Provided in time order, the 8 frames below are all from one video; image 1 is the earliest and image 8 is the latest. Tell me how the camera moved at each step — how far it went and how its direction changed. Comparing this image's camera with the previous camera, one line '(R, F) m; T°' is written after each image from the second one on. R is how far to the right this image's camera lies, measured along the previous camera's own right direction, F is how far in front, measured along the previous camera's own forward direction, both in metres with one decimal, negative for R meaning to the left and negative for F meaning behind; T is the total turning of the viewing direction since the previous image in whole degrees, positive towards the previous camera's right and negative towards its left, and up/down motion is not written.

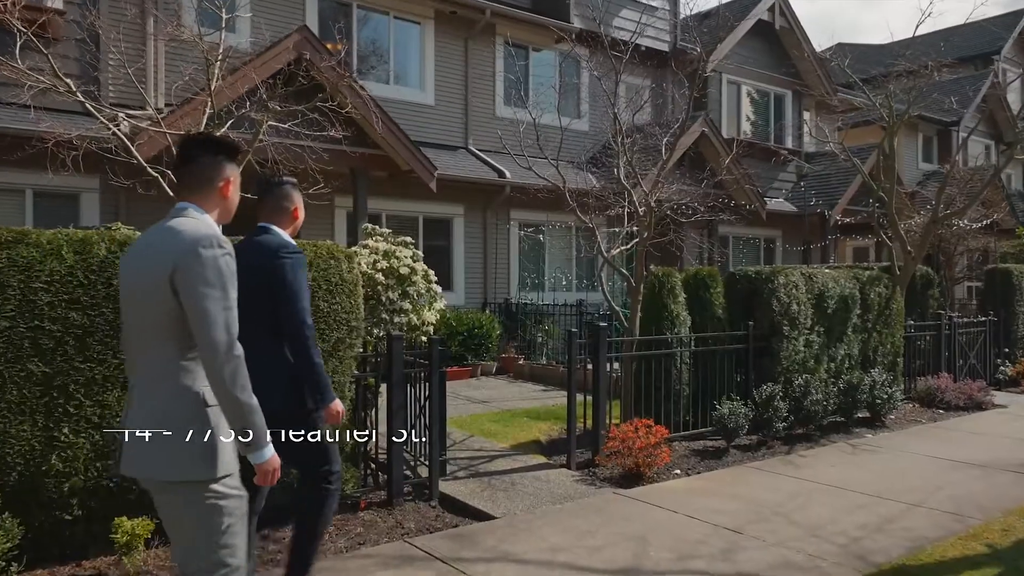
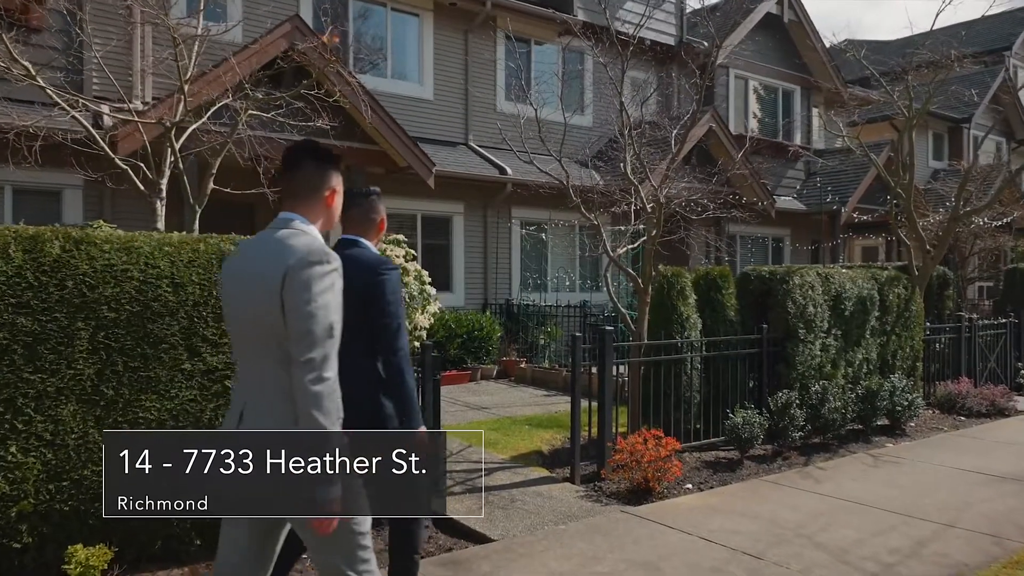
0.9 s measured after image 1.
(0.0, +0.4) m; 0°
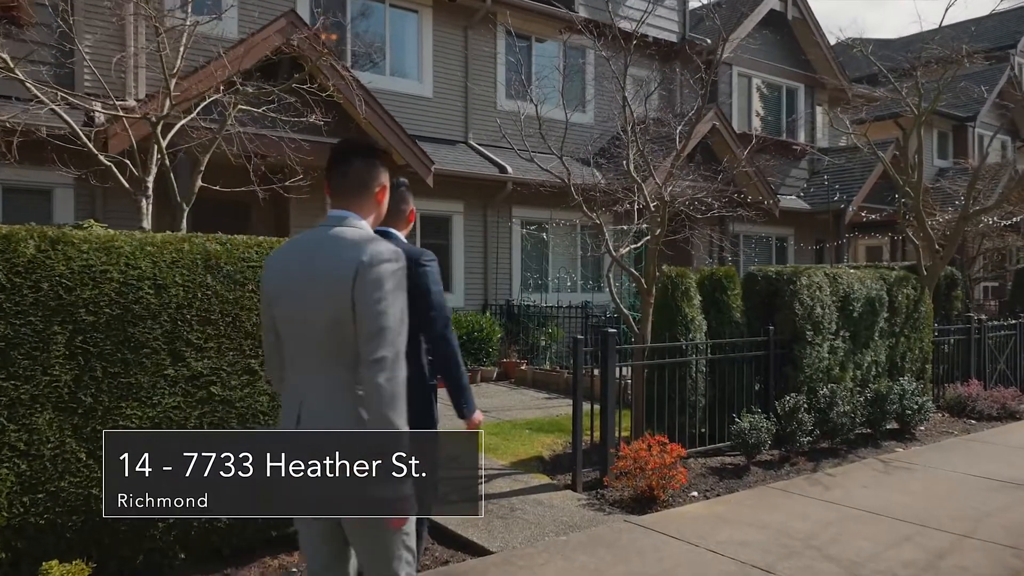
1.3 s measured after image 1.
(0.0, +0.2) m; 0°
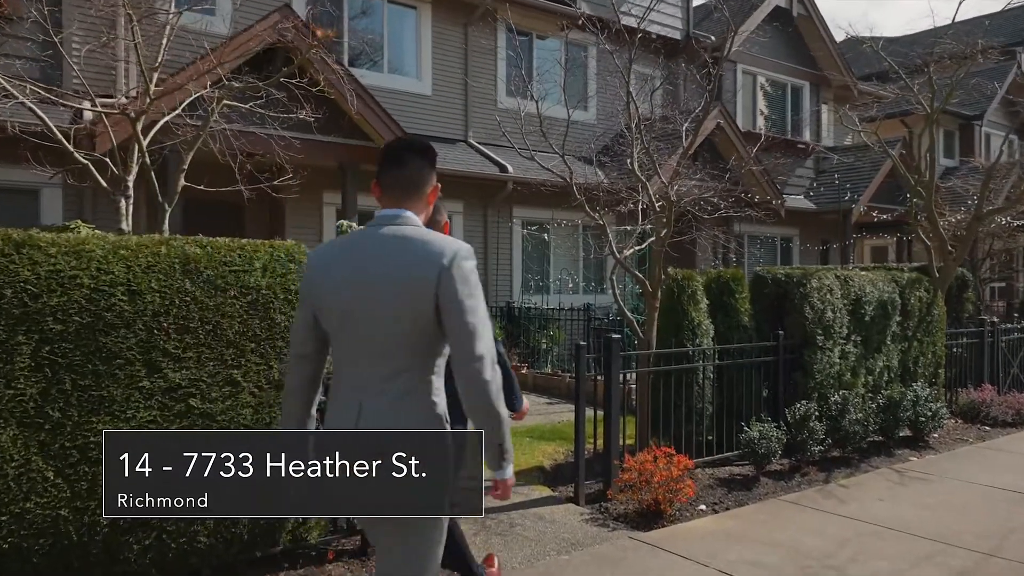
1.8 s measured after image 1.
(0.0, +0.3) m; 0°
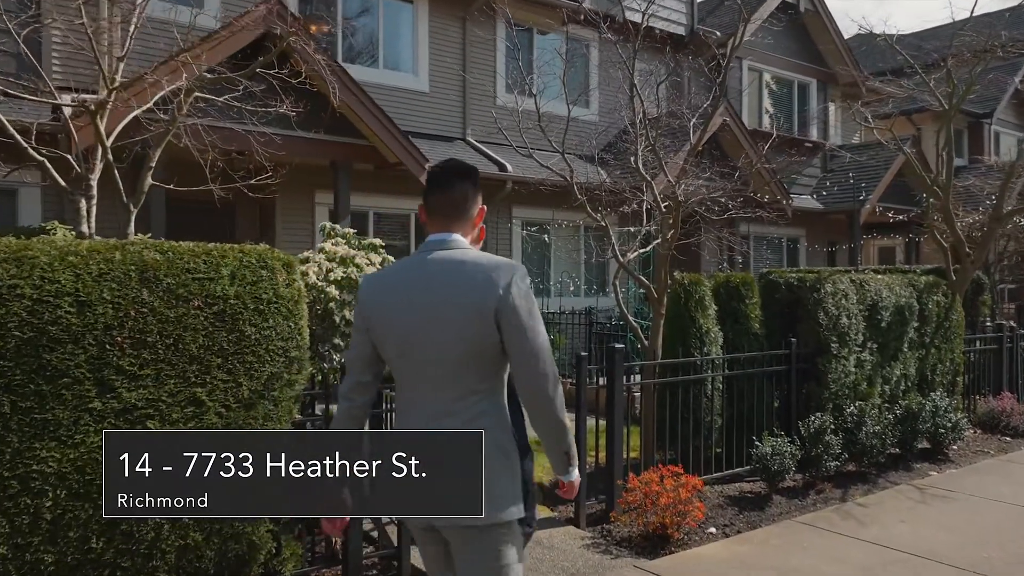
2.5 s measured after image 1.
(0.0, +0.4) m; 0°
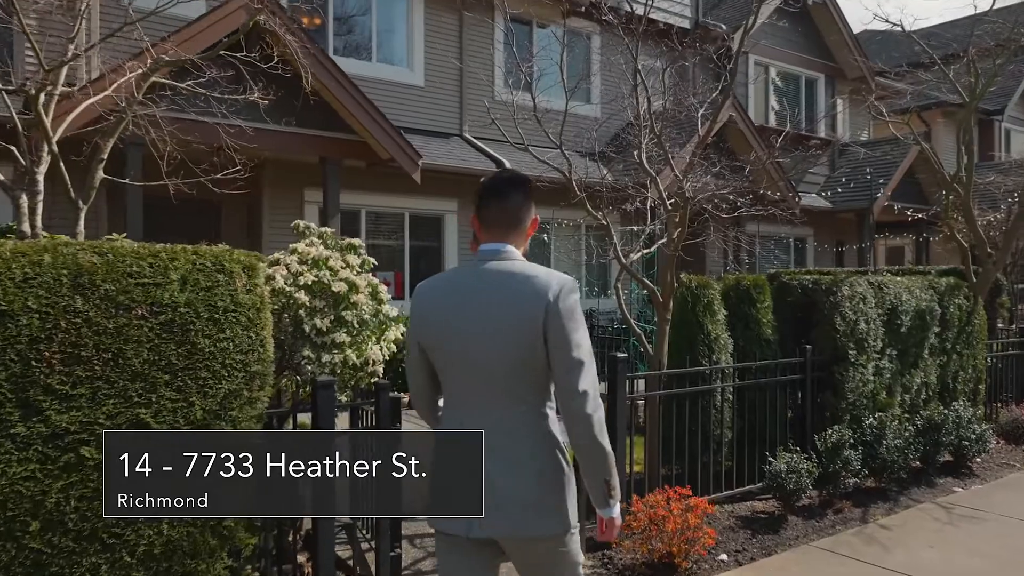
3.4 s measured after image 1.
(+0.1, +0.4) m; 0°
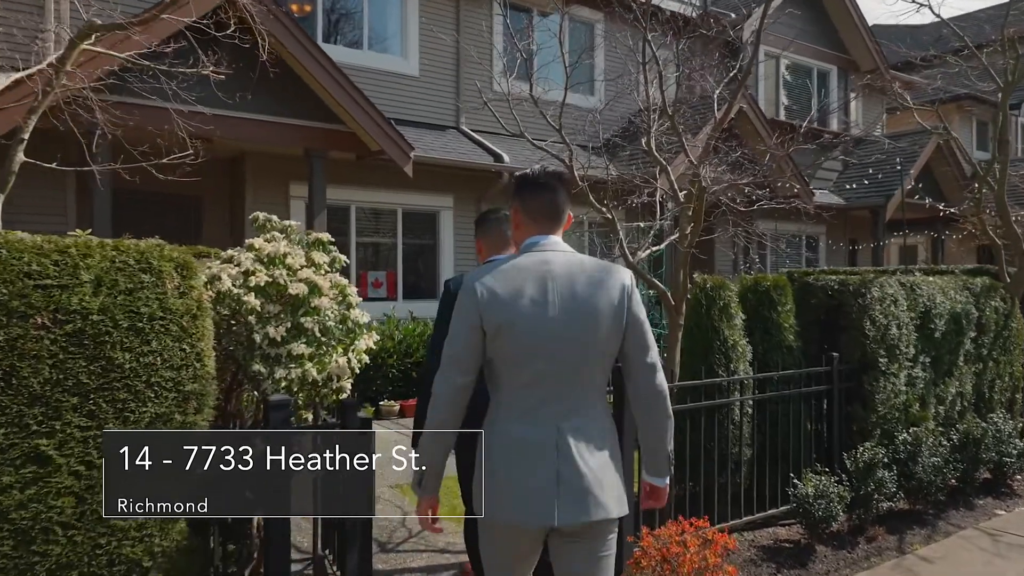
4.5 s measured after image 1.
(+0.1, +0.6) m; 0°
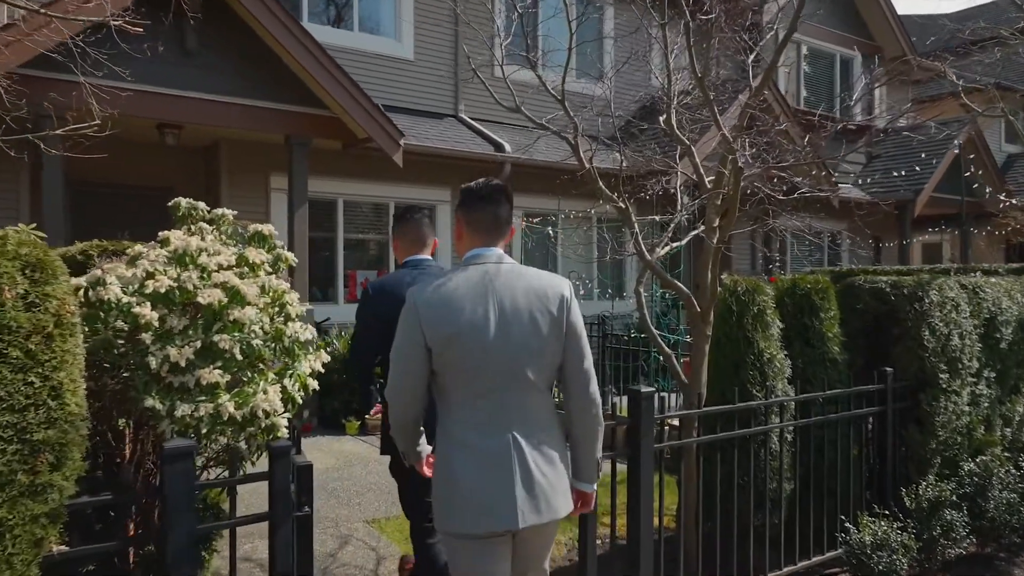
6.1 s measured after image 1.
(+0.1, +0.8) m; -1°
